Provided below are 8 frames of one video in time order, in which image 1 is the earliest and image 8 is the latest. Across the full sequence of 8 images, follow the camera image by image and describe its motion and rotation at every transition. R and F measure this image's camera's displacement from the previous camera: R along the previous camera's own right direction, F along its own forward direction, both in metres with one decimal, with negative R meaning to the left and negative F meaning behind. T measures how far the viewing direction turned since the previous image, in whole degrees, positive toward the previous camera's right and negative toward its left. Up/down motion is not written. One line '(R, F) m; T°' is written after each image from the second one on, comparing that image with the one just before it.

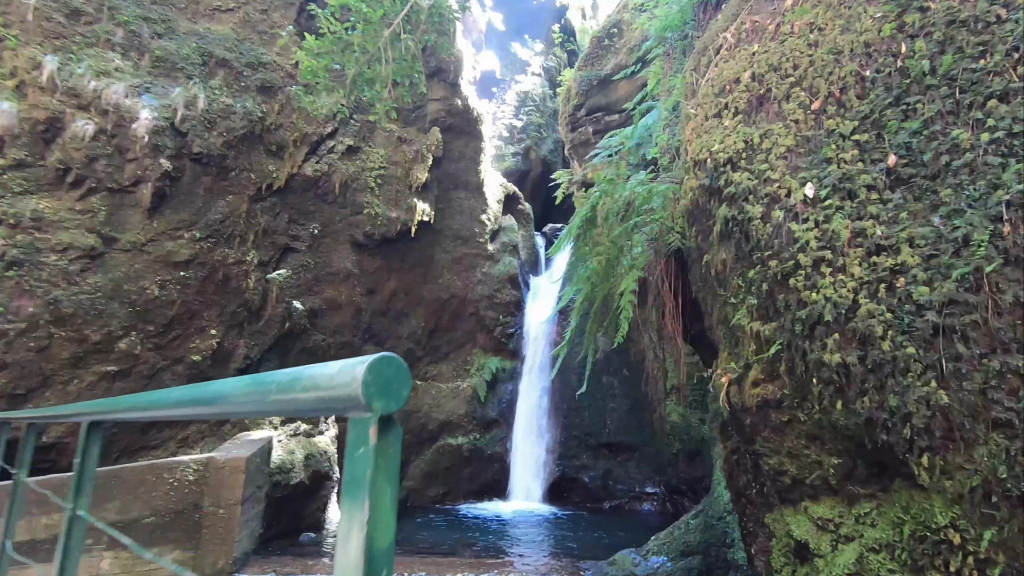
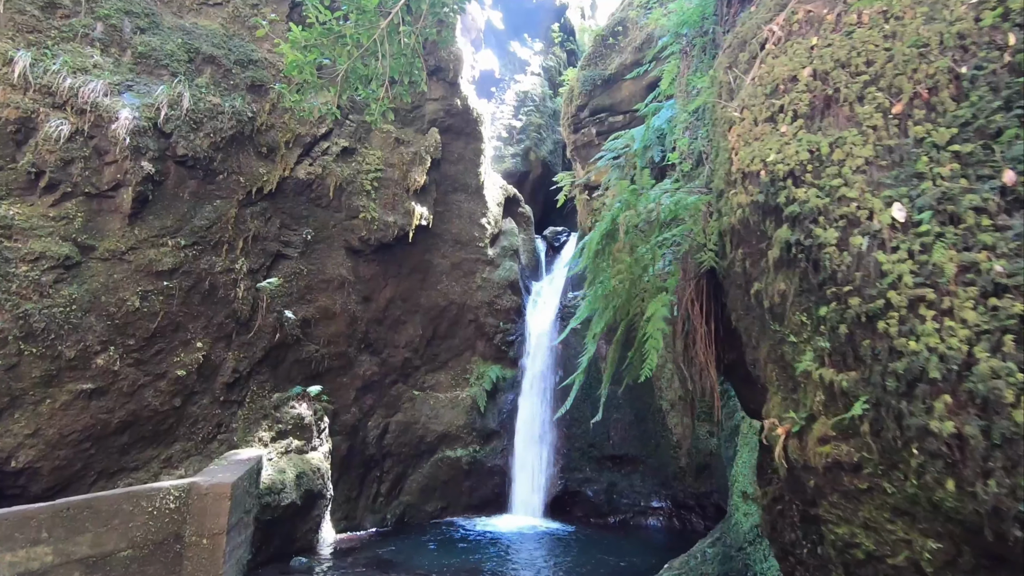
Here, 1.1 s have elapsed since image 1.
(-0.1, +0.4) m; 0°
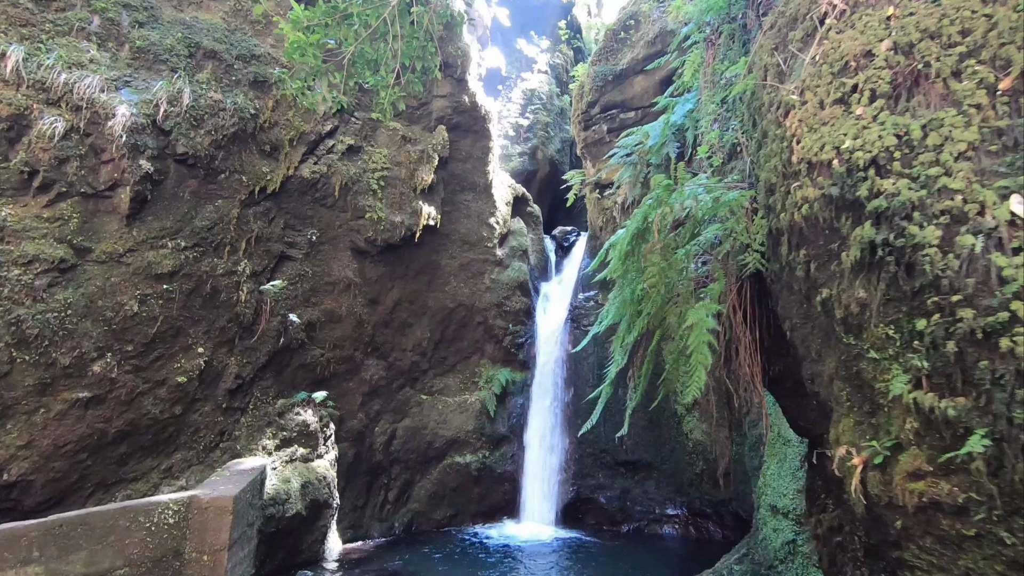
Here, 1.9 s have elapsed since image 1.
(-0.1, +0.3) m; 0°
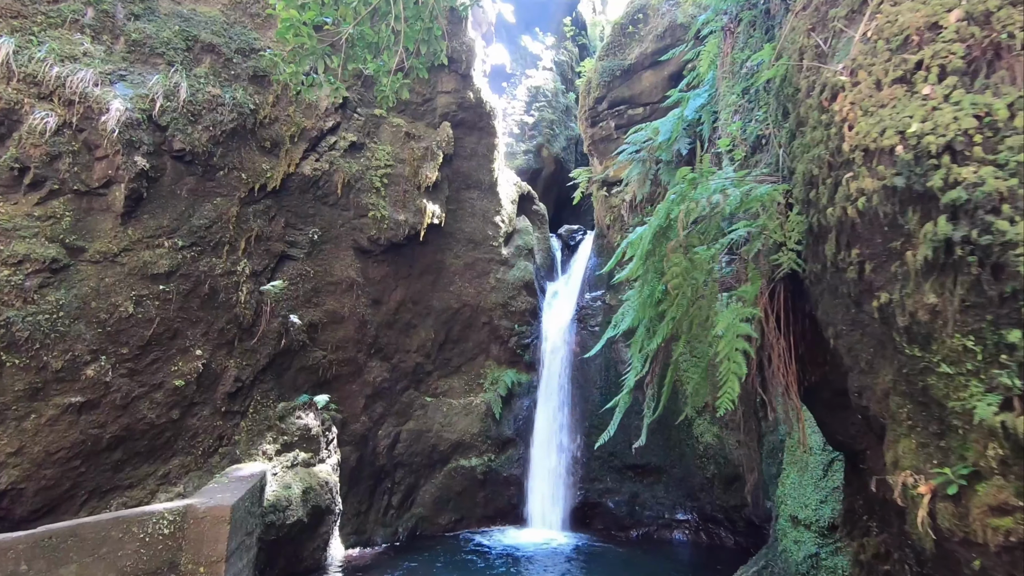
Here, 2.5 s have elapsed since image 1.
(0.0, +0.2) m; 0°
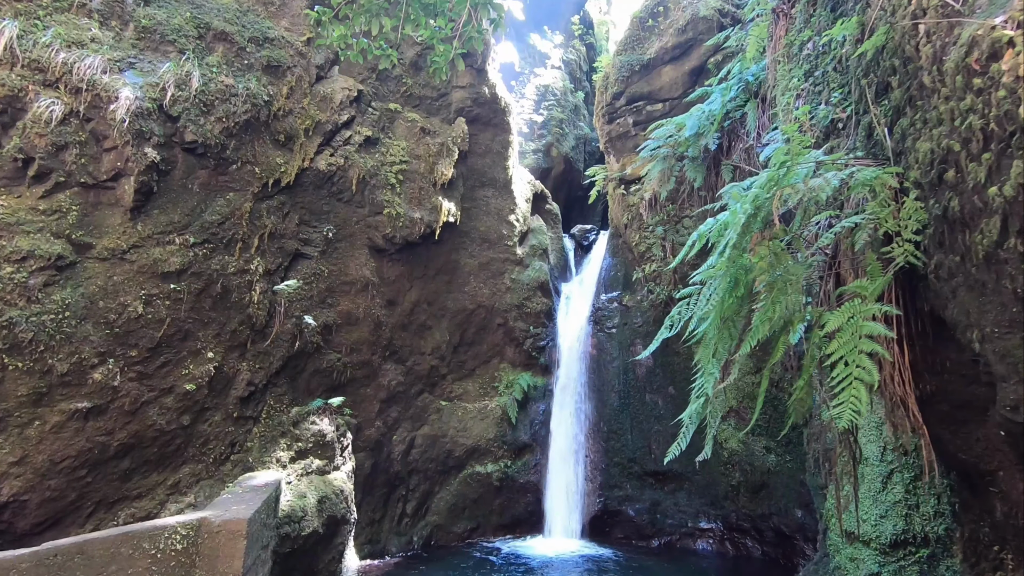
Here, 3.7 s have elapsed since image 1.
(-0.3, +0.3) m; 0°
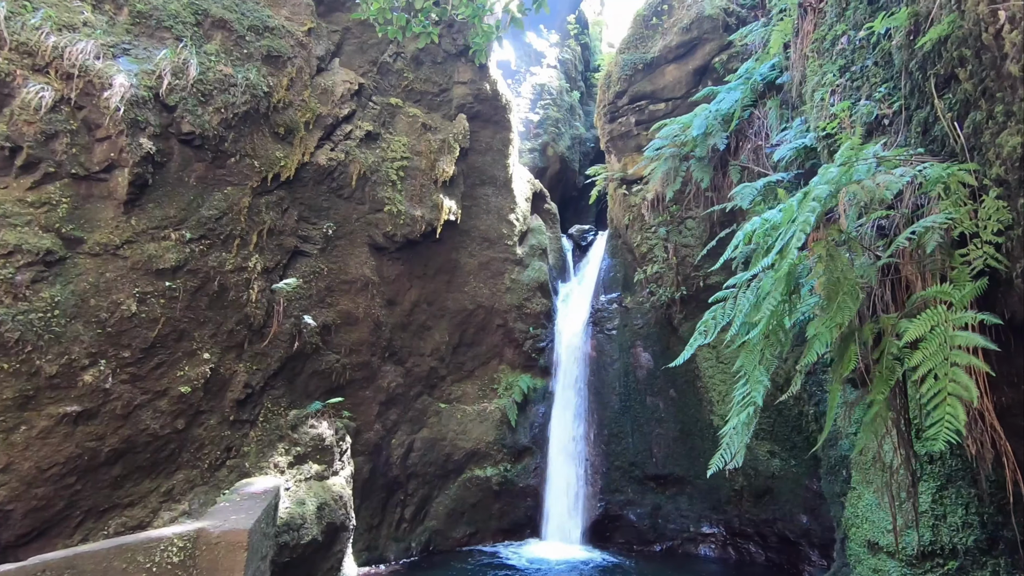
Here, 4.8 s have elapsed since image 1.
(-0.2, +0.2) m; +1°
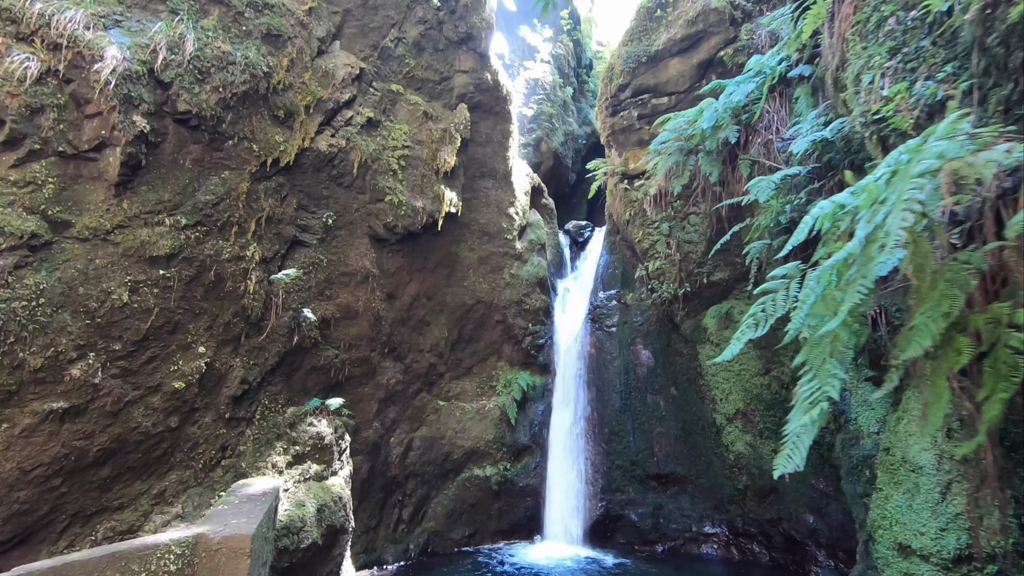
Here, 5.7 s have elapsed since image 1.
(-0.3, +0.2) m; +2°
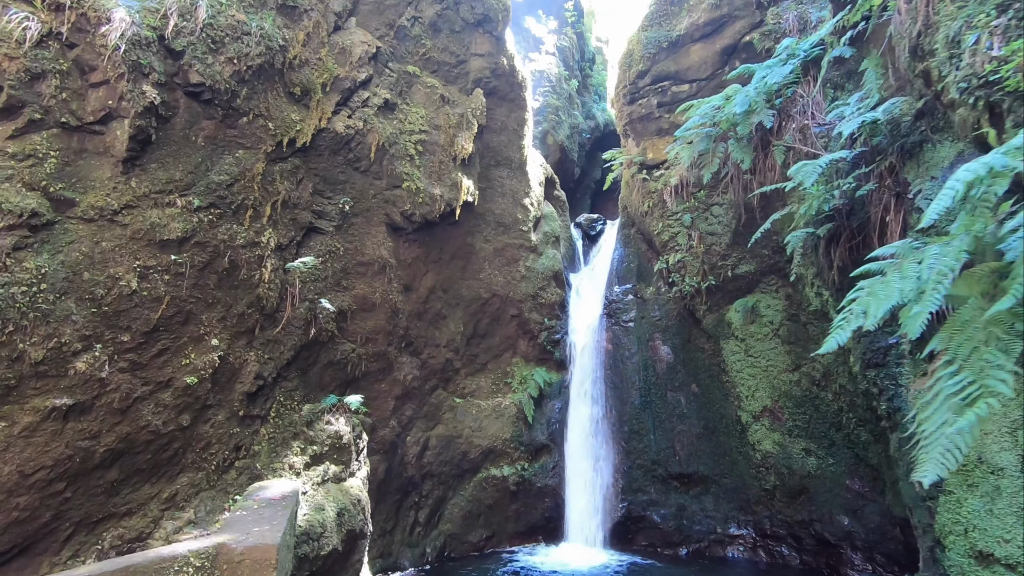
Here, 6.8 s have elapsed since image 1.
(-0.4, +0.4) m; +1°
